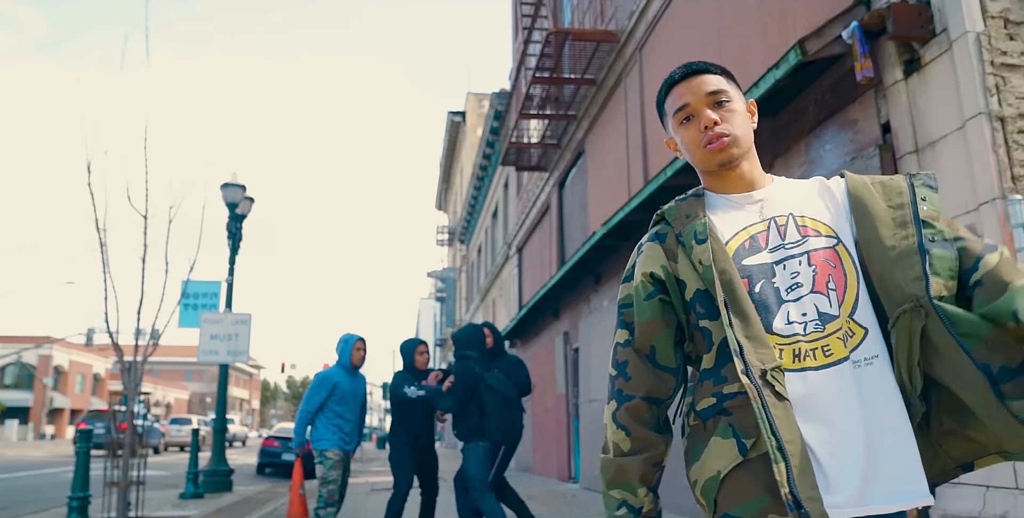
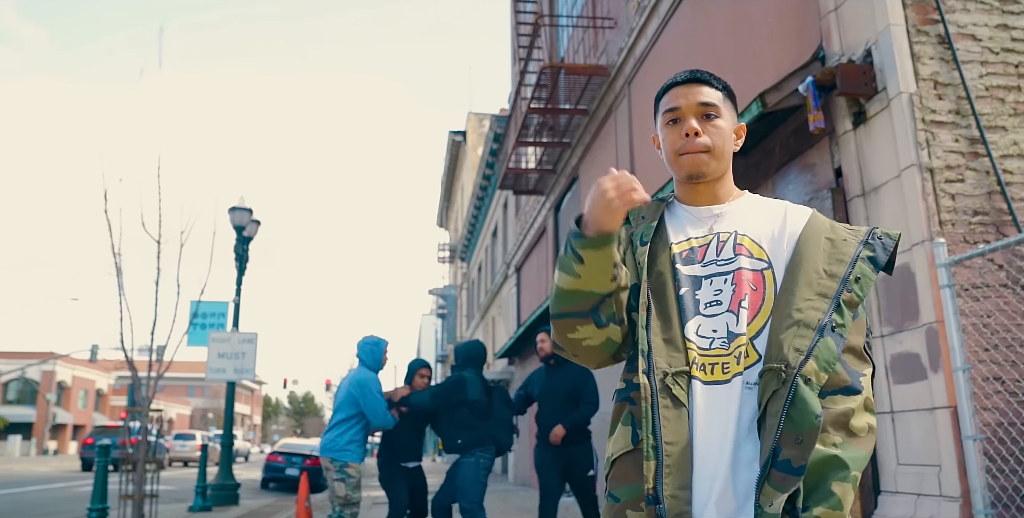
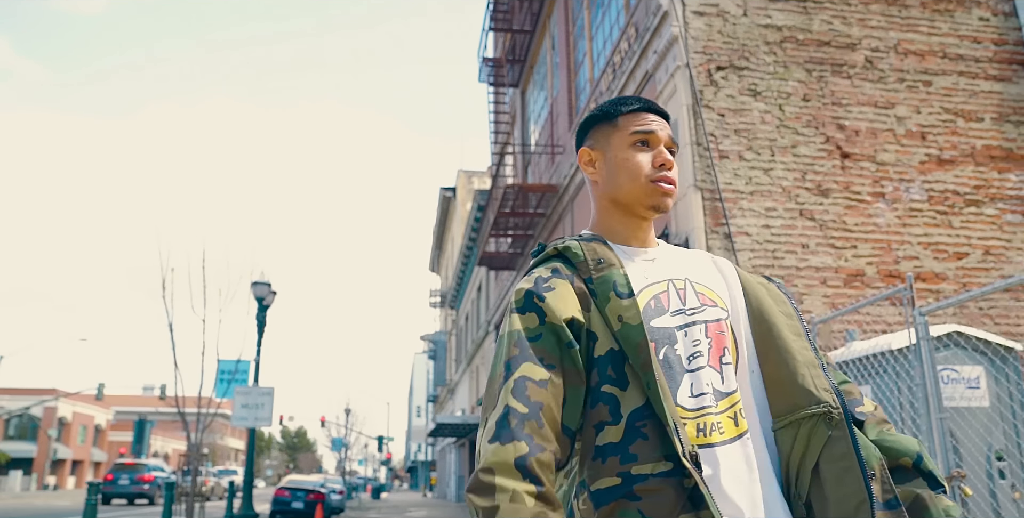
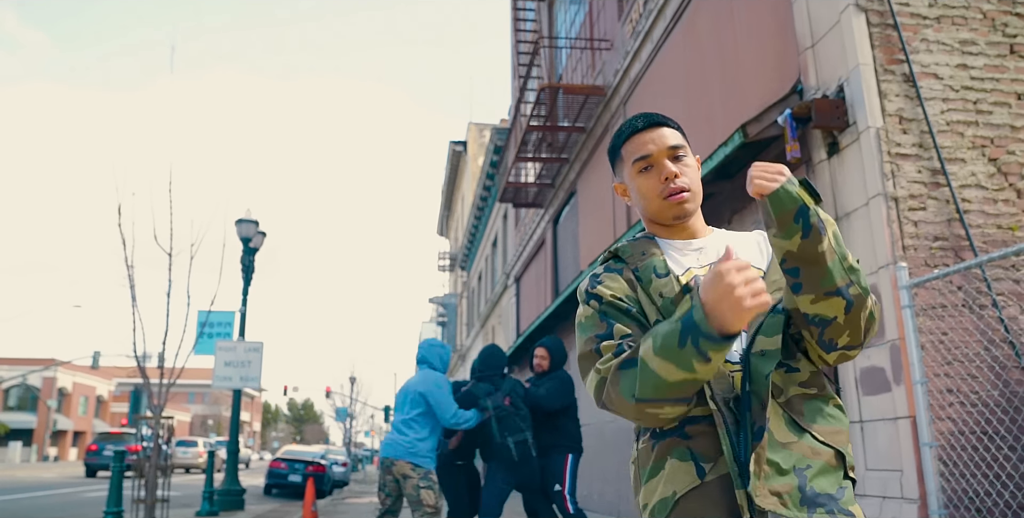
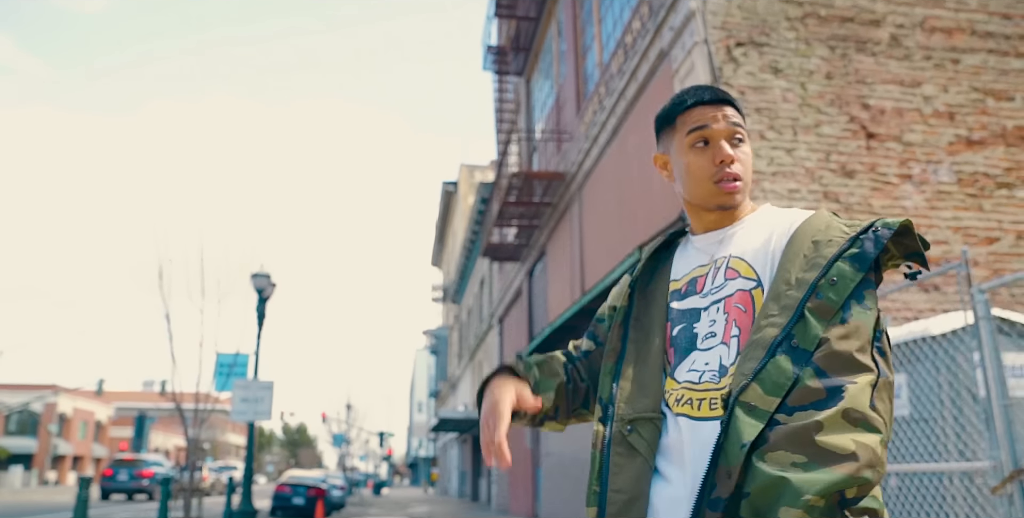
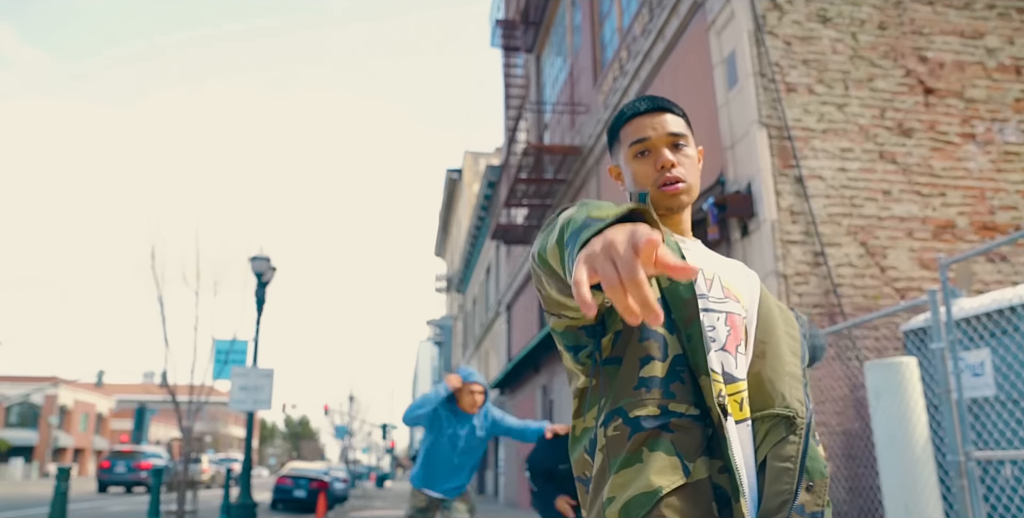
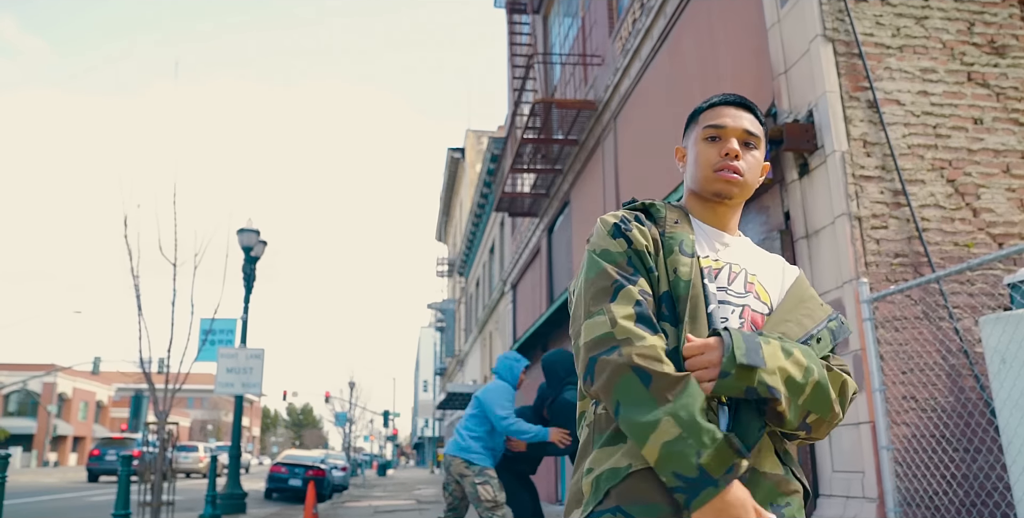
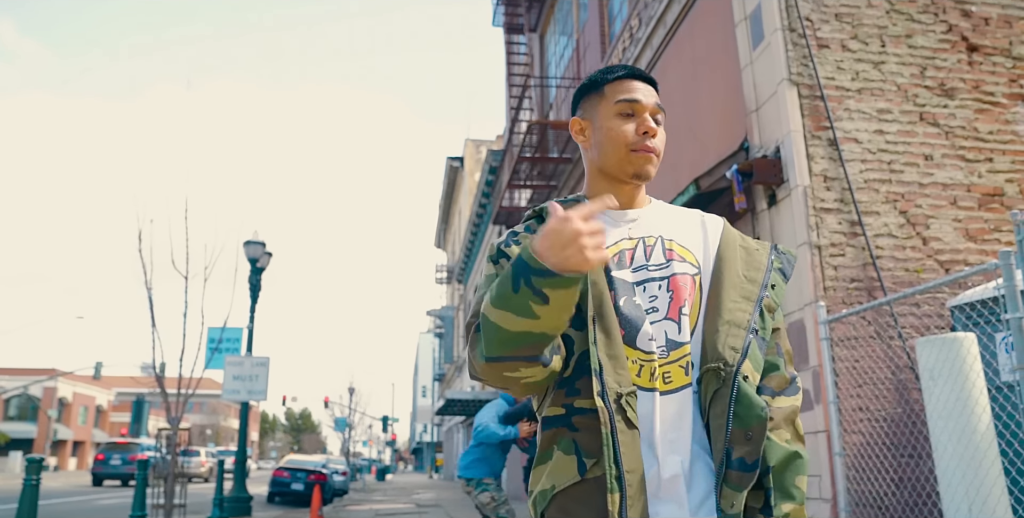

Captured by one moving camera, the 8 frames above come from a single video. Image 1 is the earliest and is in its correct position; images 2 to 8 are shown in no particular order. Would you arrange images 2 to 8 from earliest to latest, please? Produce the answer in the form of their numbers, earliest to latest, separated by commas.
2, 4, 7, 8, 6, 5, 3
